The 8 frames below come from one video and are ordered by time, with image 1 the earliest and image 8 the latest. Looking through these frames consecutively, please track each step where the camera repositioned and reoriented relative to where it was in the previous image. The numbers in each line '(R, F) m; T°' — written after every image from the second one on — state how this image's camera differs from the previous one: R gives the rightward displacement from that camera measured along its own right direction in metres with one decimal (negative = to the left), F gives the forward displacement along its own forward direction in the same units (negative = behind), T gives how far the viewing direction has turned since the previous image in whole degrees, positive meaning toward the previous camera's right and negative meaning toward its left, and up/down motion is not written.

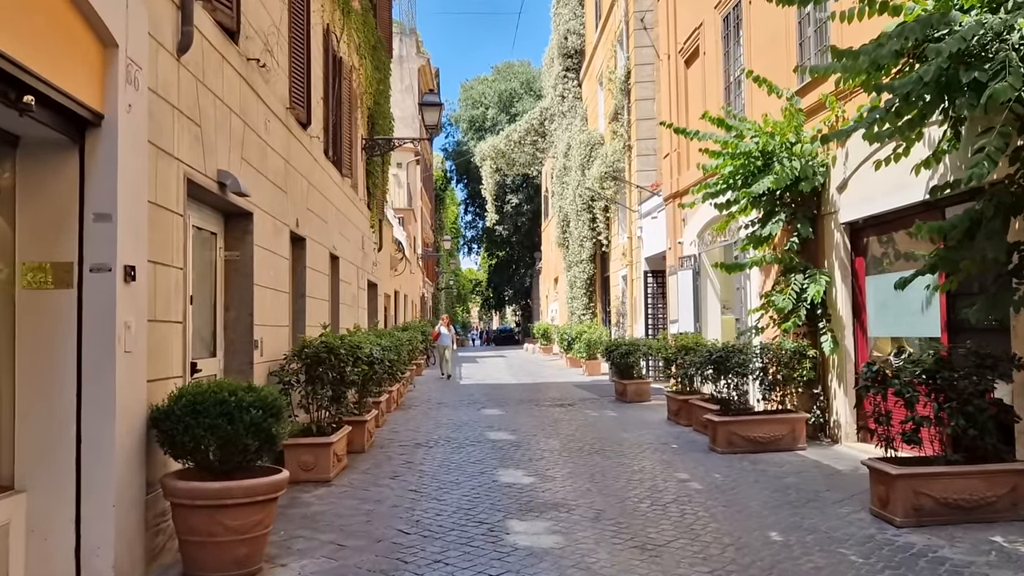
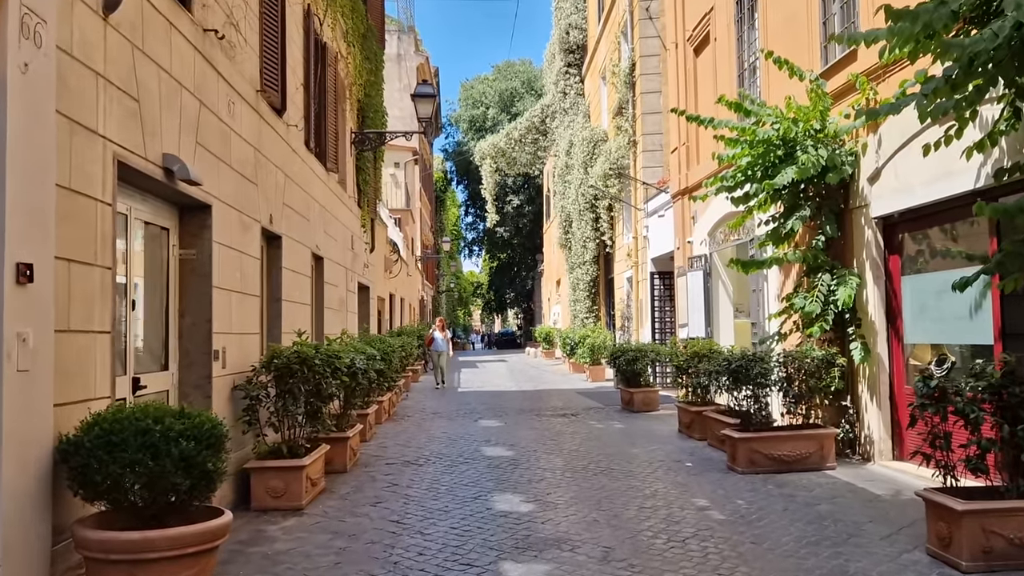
(0.0, +0.8) m; 0°
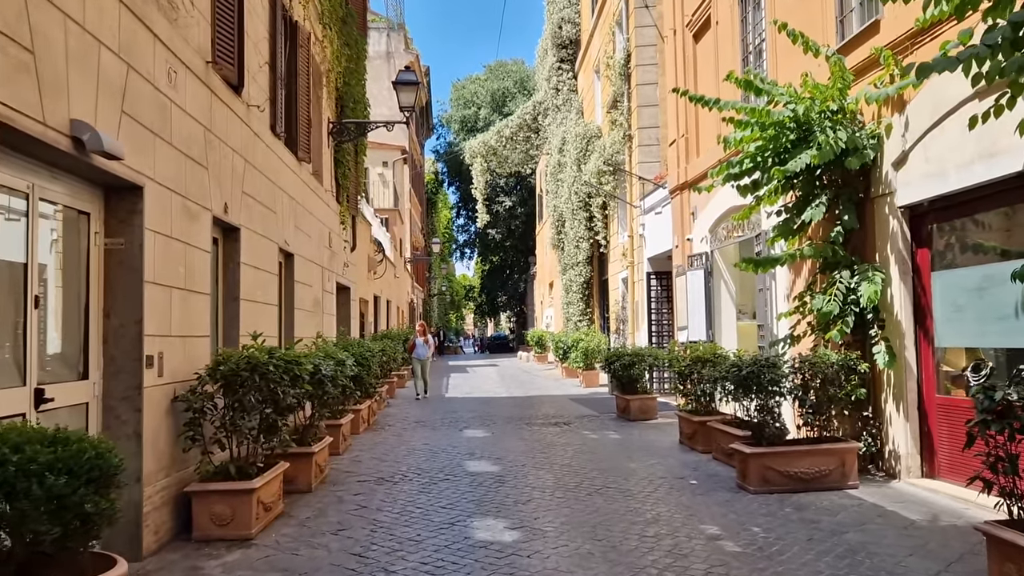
(+0.1, +0.8) m; 0°
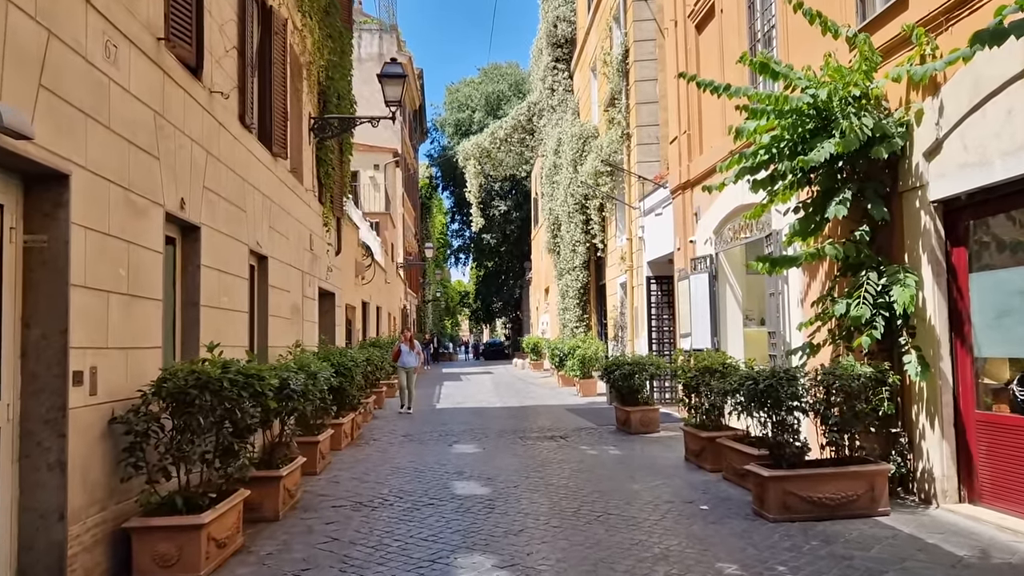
(0.0, +0.7) m; 0°
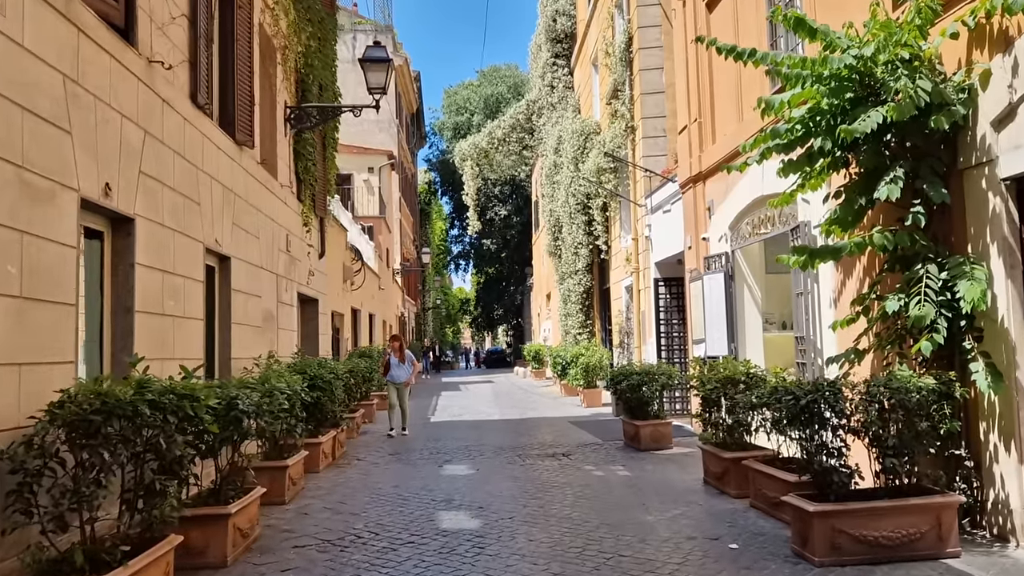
(+0.1, +0.9) m; 0°
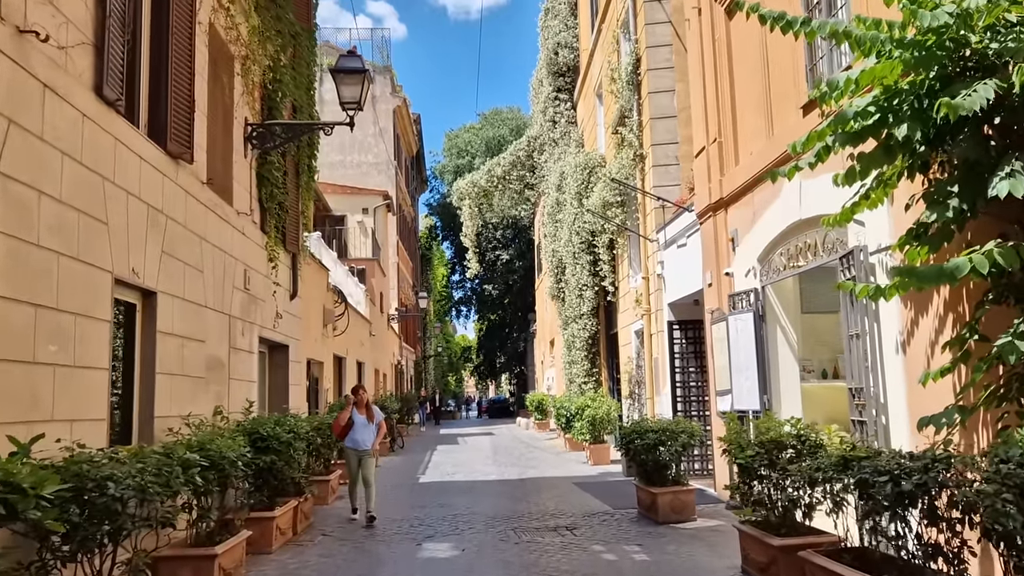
(+0.1, +1.3) m; 0°
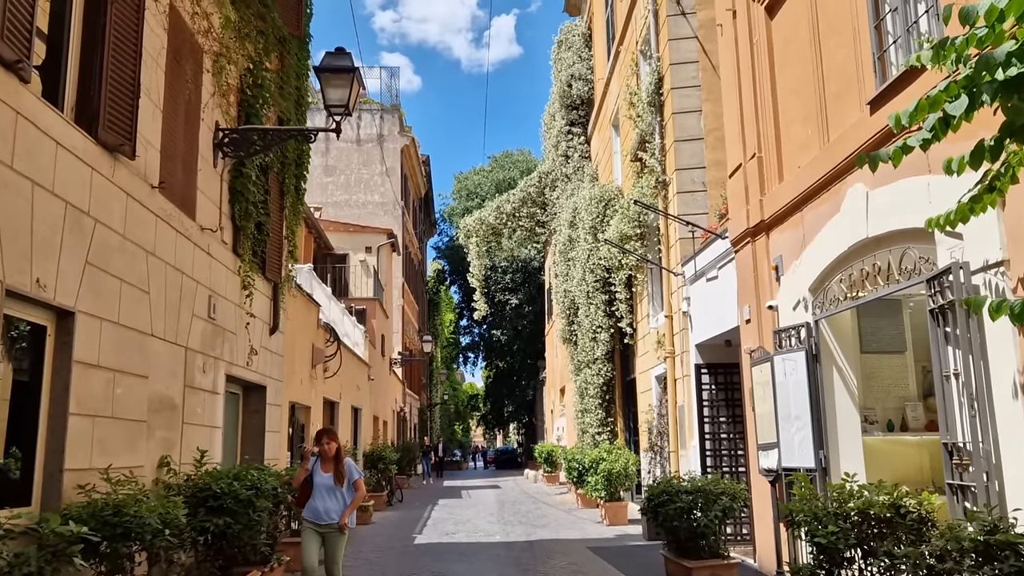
(0.0, +1.2) m; -1°
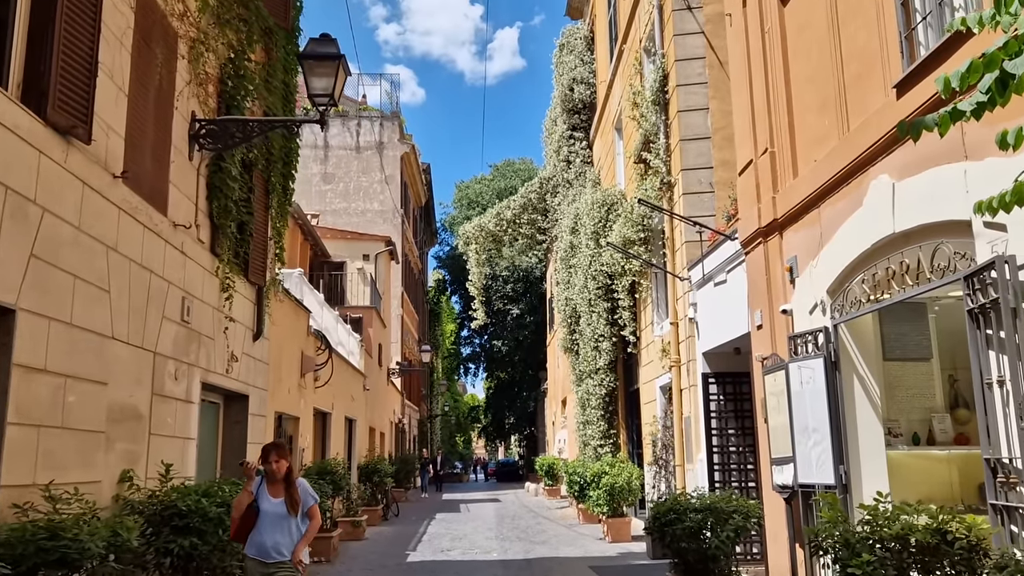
(+0.1, +0.5) m; 0°
